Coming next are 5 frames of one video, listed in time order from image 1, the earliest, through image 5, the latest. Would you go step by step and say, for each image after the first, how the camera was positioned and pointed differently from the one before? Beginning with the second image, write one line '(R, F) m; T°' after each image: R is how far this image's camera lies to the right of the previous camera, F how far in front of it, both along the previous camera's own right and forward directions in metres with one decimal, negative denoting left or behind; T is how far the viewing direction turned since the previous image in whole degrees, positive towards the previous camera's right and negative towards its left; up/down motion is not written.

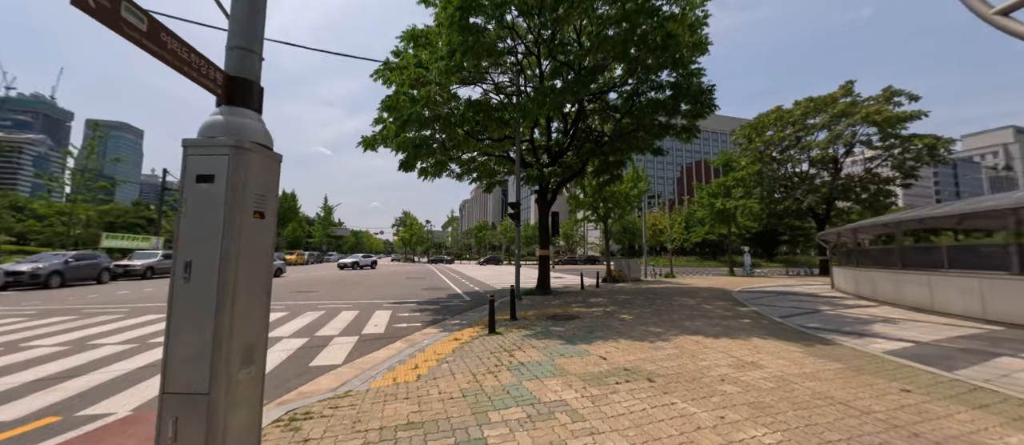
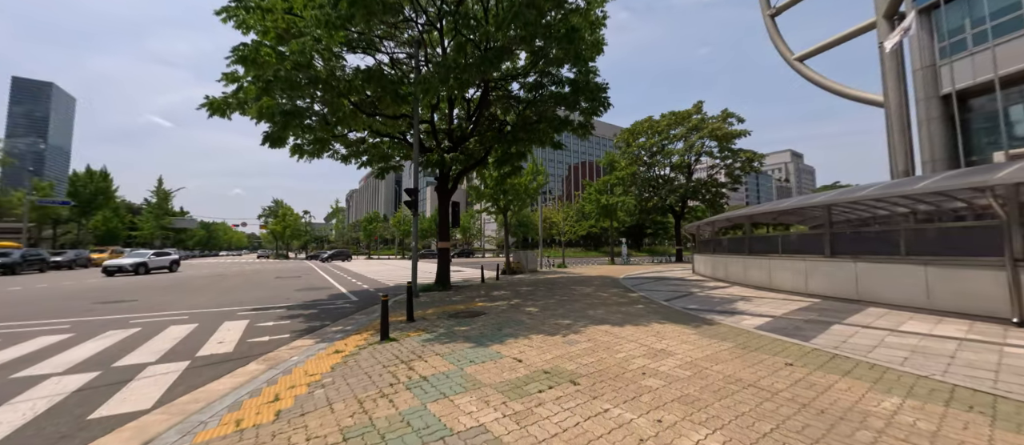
(-0.1, +0.9) m; +17°
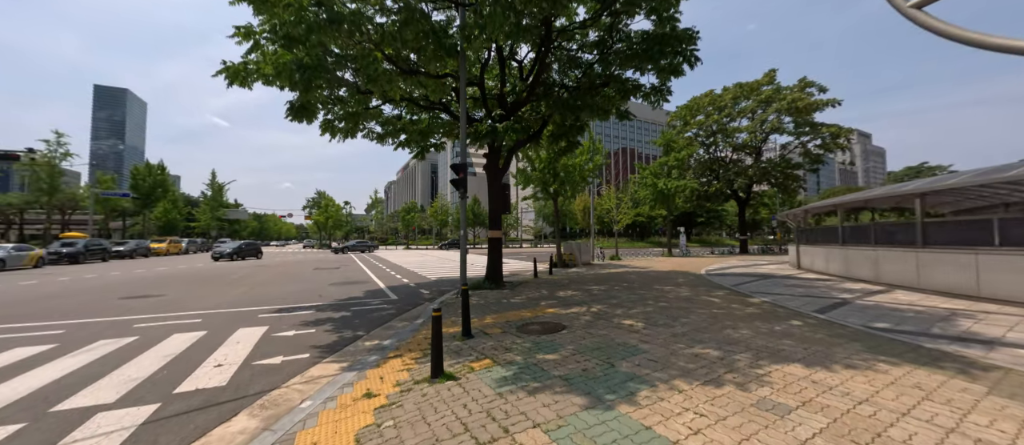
(-1.0, +2.2) m; -6°
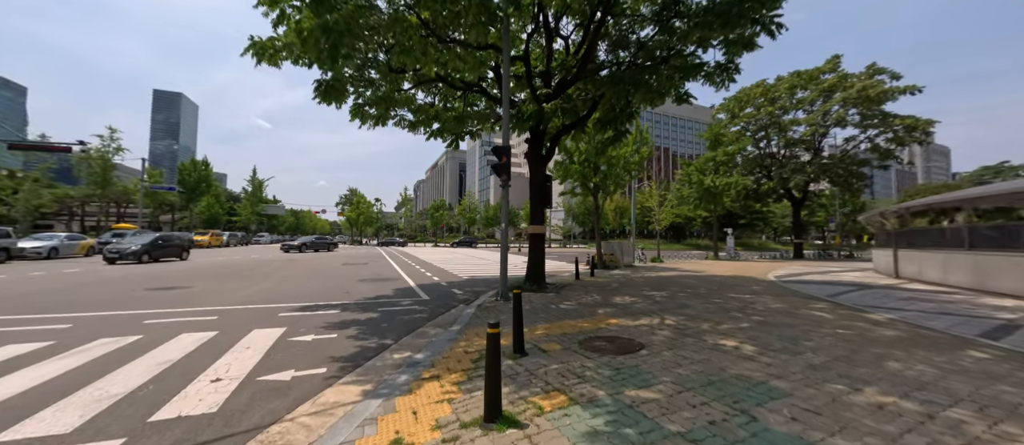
(-0.5, +1.2) m; -4°
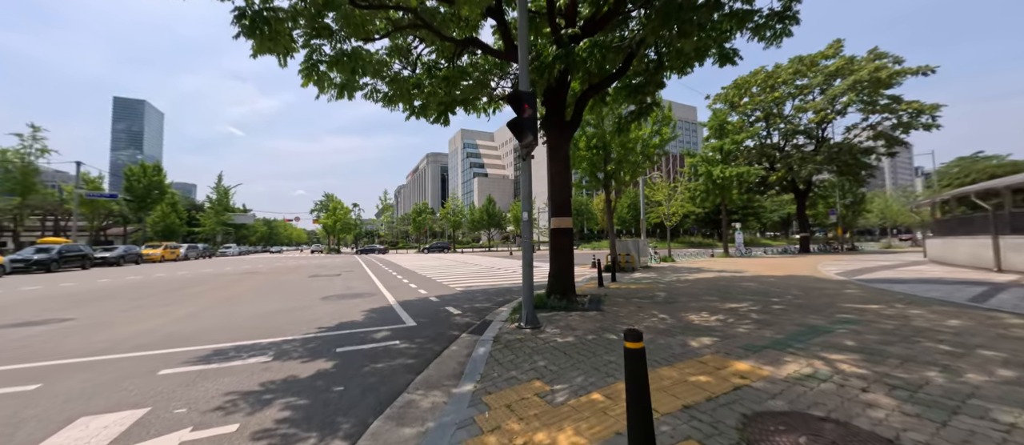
(-0.7, +2.6) m; +3°
